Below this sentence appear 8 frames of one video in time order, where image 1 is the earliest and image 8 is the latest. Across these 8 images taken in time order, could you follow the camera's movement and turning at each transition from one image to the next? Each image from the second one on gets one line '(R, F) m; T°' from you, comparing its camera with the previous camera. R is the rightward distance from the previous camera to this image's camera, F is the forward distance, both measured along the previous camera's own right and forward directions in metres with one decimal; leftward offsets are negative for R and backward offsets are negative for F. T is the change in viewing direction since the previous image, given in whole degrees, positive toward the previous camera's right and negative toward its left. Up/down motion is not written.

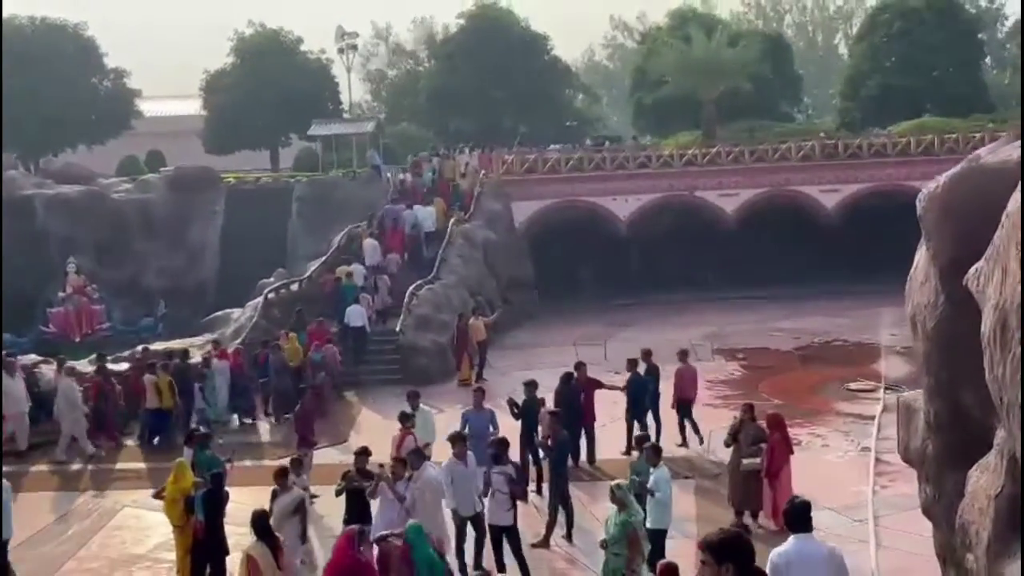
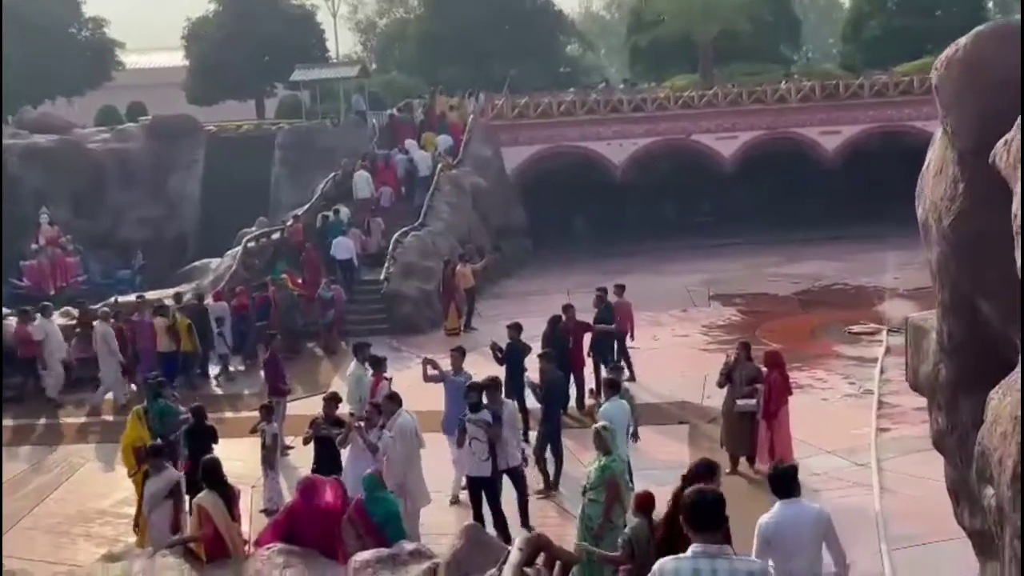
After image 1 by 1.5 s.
(+0.2, +0.7) m; 0°
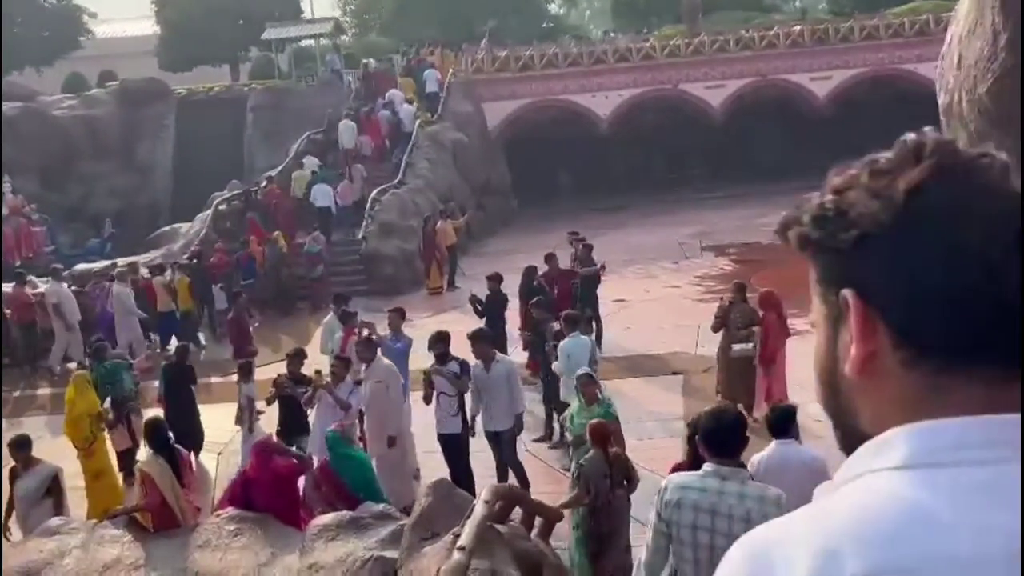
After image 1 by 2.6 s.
(+0.1, +0.7) m; 0°
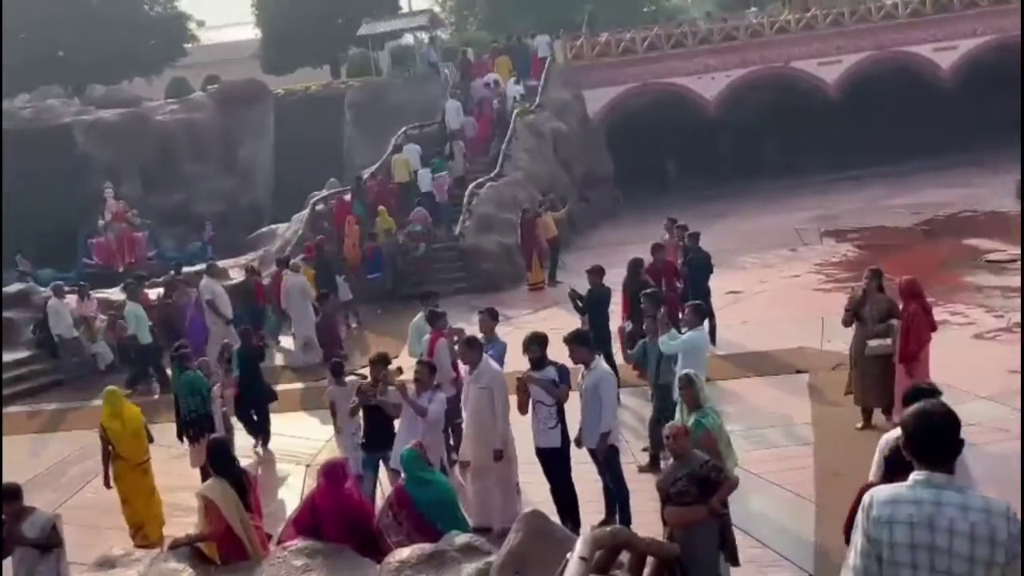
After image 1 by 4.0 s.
(0.0, +0.8) m; -6°
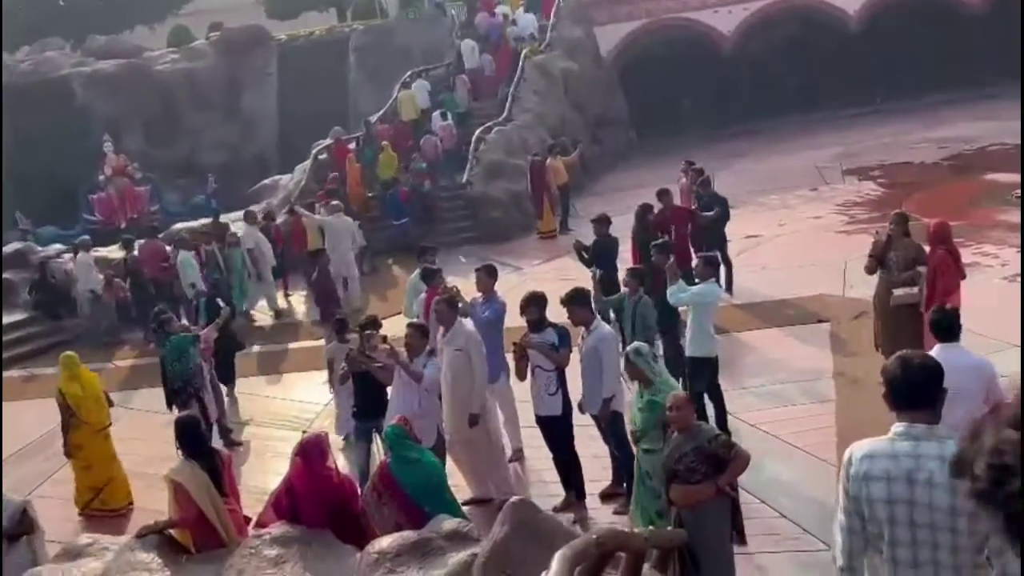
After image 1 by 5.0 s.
(+0.2, +0.5) m; -1°
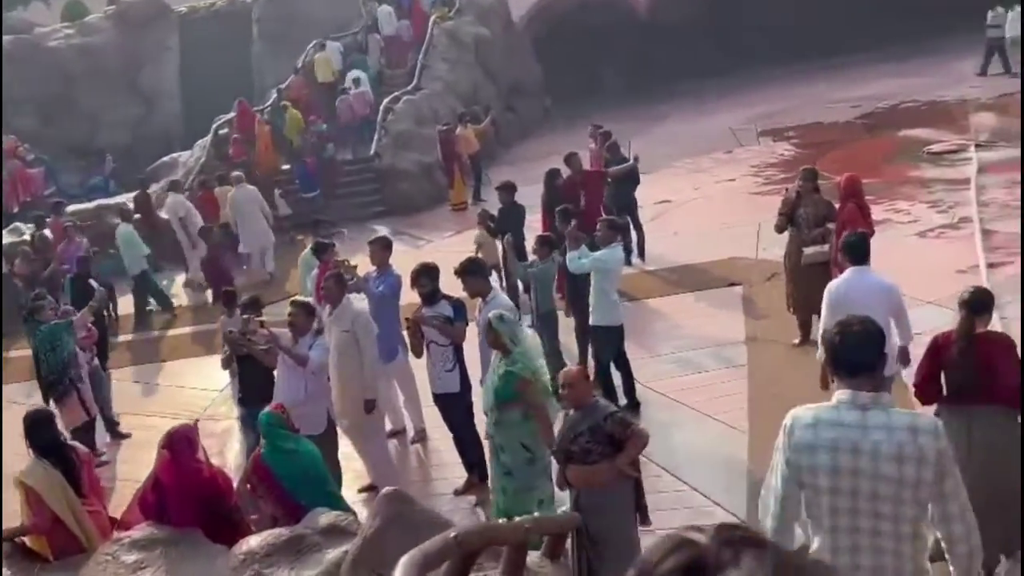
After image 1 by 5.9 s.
(+0.2, +0.4) m; +4°
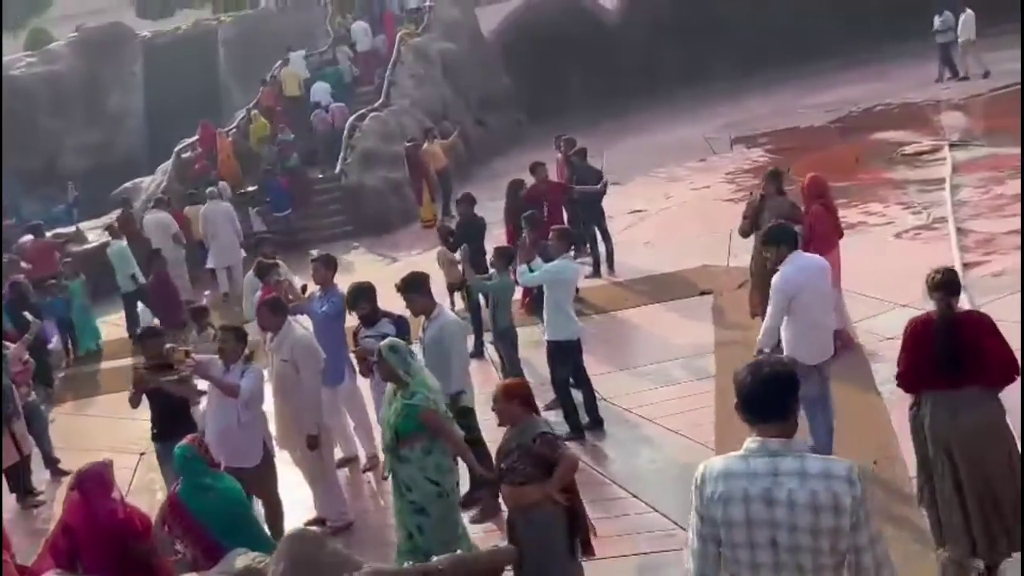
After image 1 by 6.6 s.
(+0.2, +0.4) m; +1°
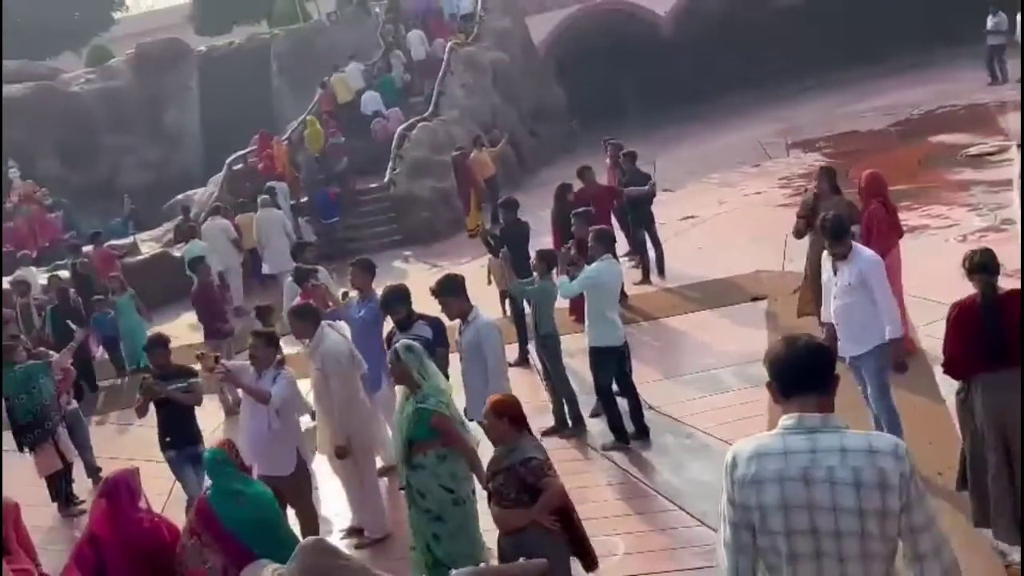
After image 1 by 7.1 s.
(+0.1, +0.2) m; -3°
